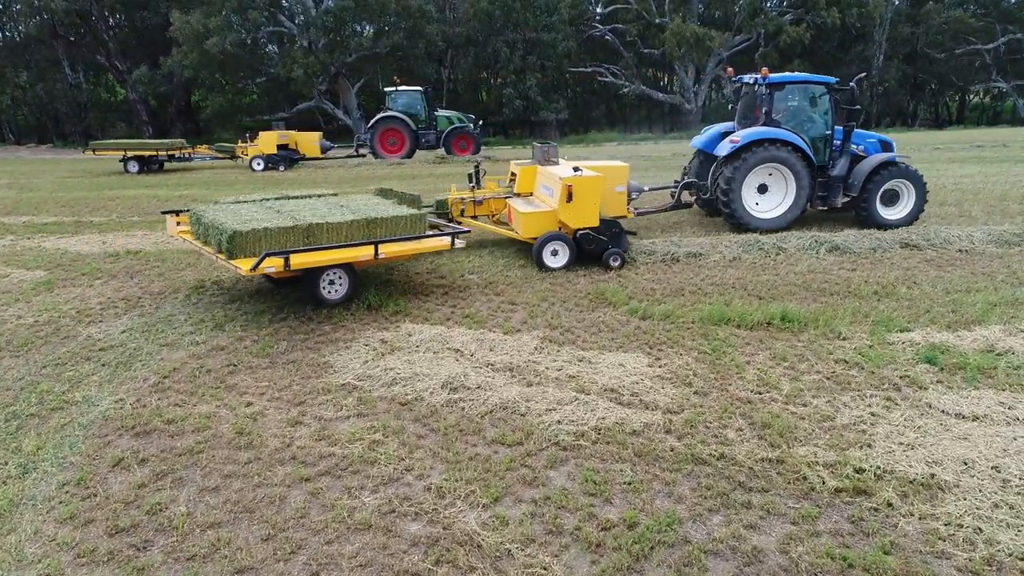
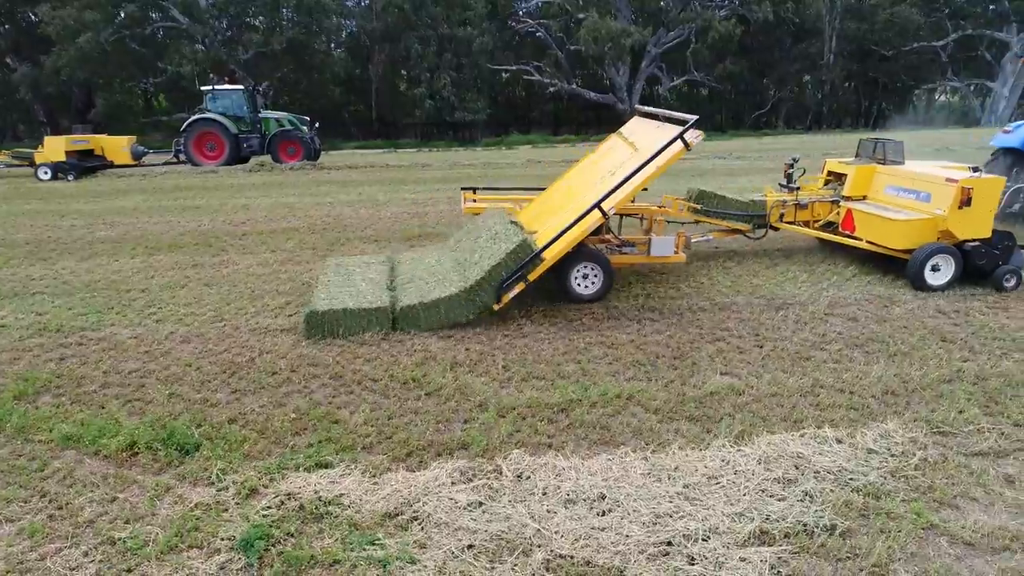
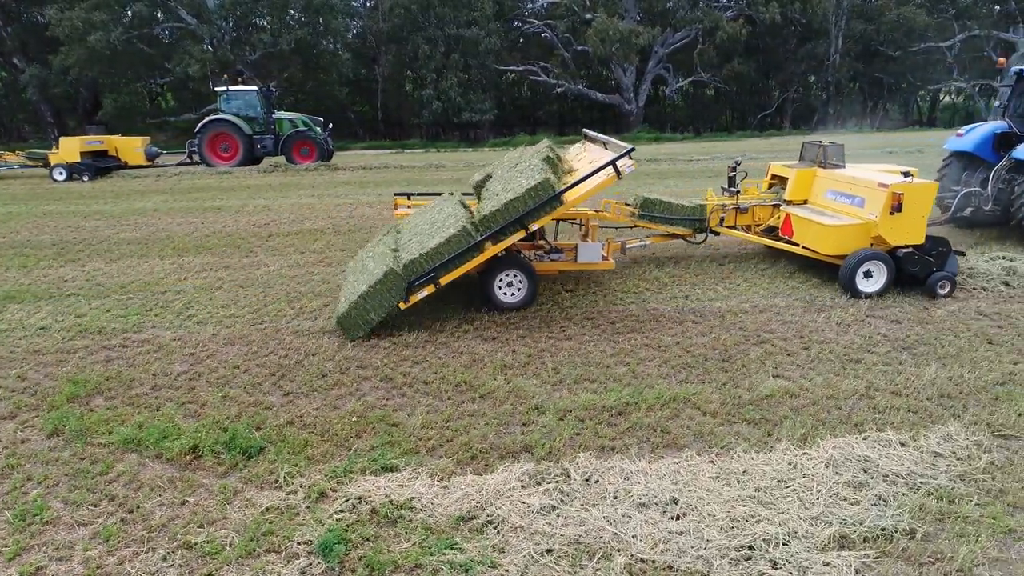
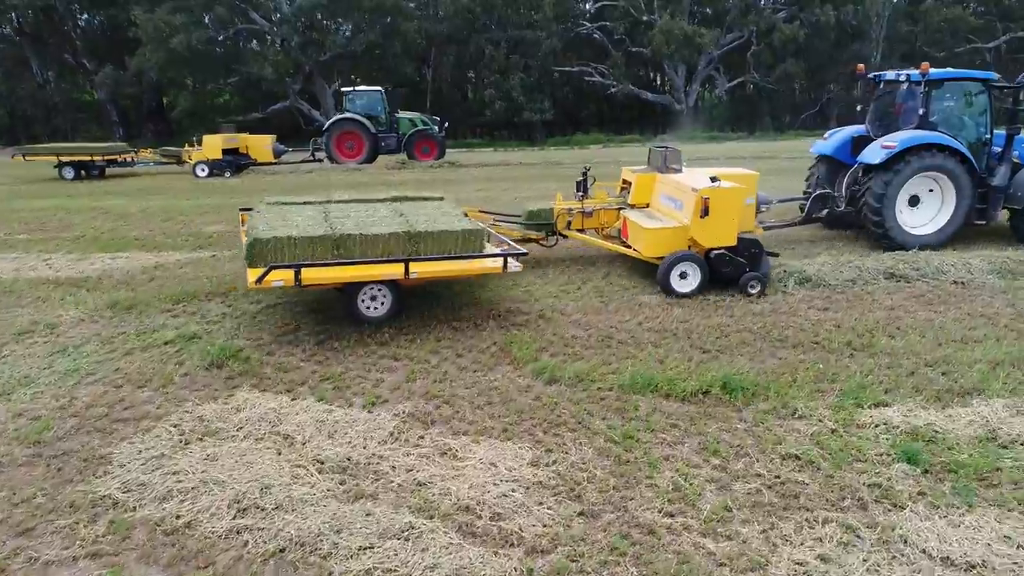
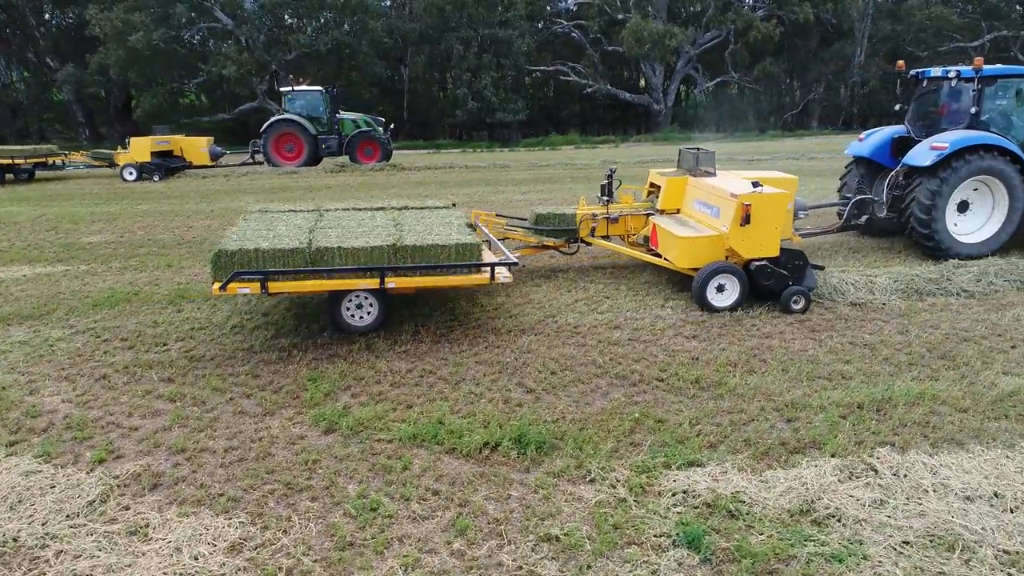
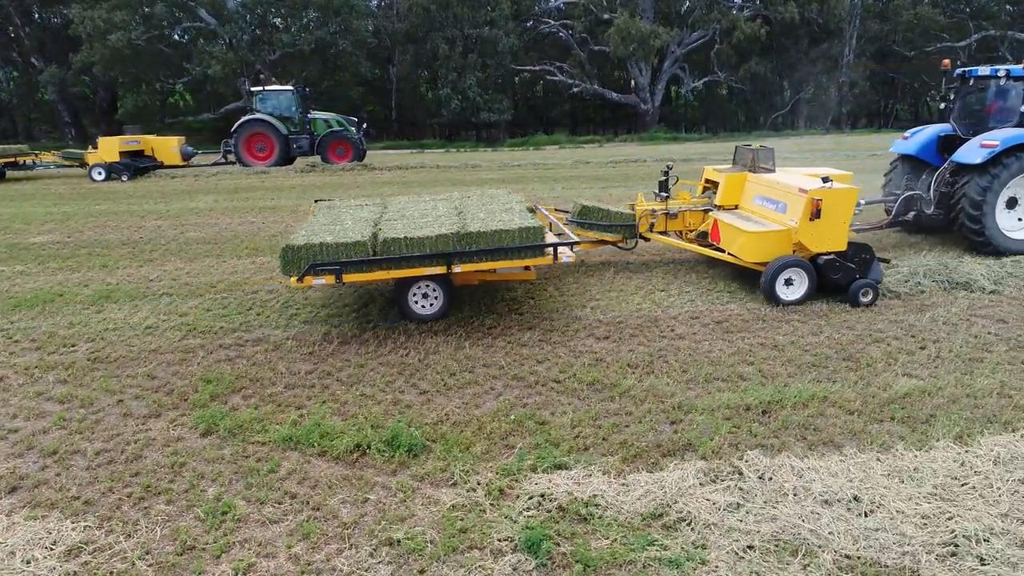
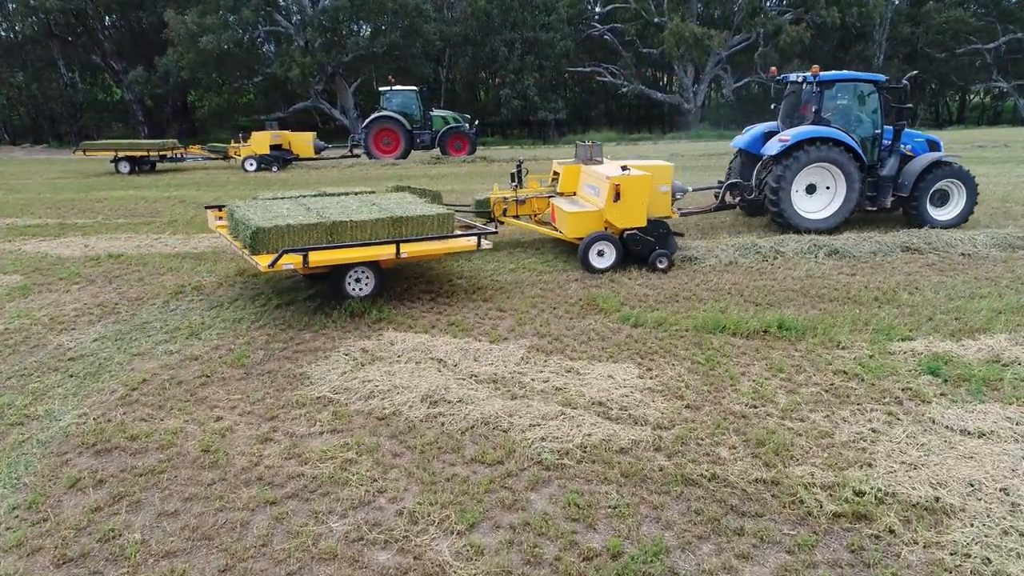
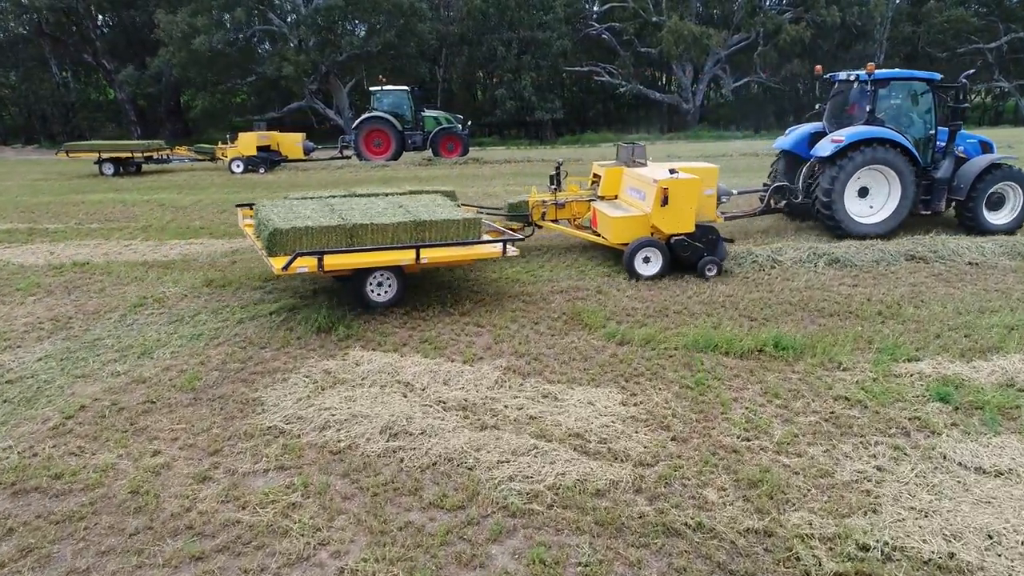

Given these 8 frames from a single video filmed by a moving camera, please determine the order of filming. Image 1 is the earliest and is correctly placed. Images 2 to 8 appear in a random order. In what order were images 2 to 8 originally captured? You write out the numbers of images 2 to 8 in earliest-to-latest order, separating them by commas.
7, 8, 4, 5, 6, 3, 2
